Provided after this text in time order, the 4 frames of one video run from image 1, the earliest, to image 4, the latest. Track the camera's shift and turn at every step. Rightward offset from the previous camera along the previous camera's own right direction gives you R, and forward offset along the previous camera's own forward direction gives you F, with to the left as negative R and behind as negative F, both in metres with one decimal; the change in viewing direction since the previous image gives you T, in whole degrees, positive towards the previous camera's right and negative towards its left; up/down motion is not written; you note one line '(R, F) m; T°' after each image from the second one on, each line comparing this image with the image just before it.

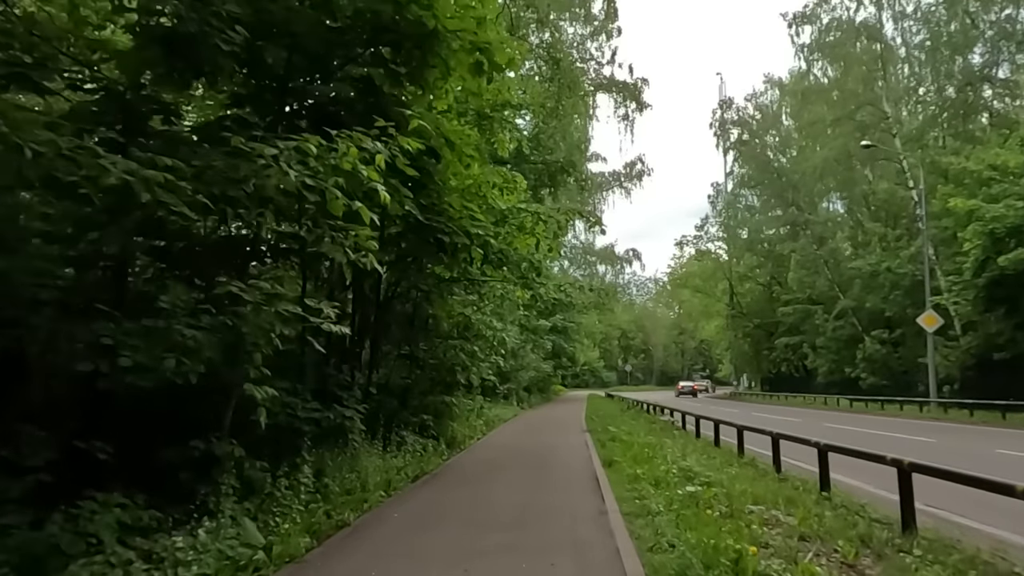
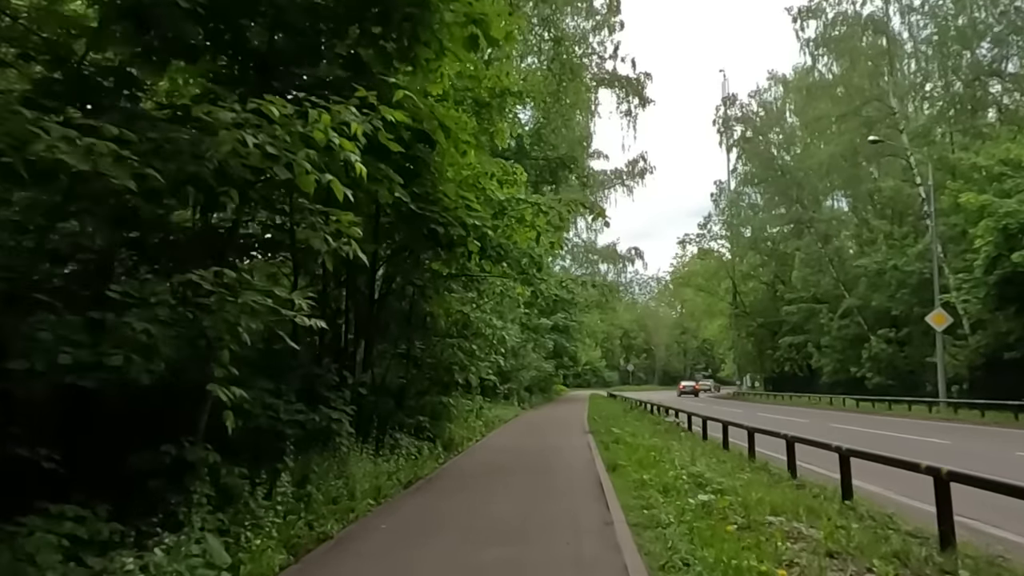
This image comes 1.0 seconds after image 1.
(0.0, +0.6) m; 0°
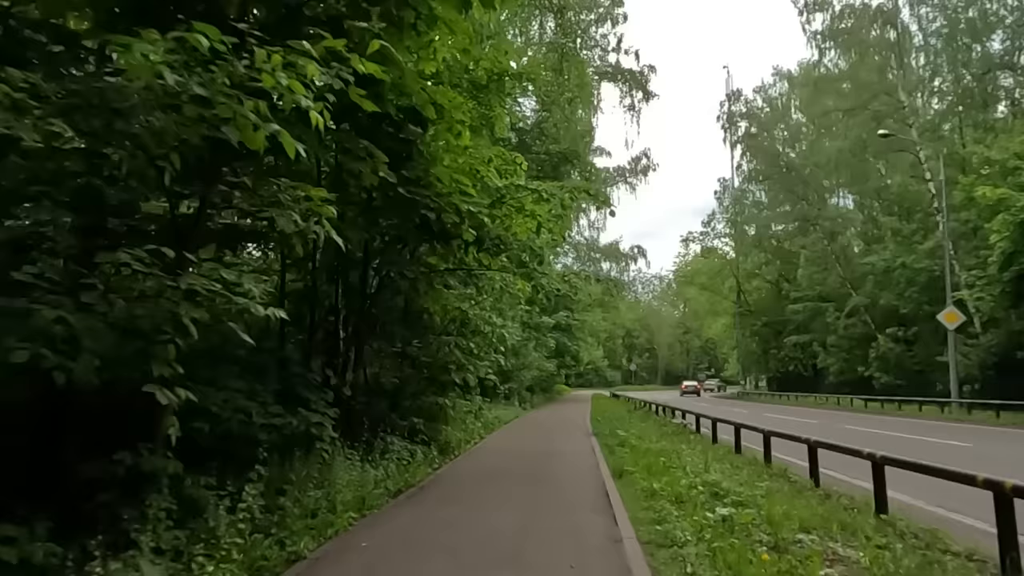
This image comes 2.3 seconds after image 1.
(0.0, +0.8) m; 0°
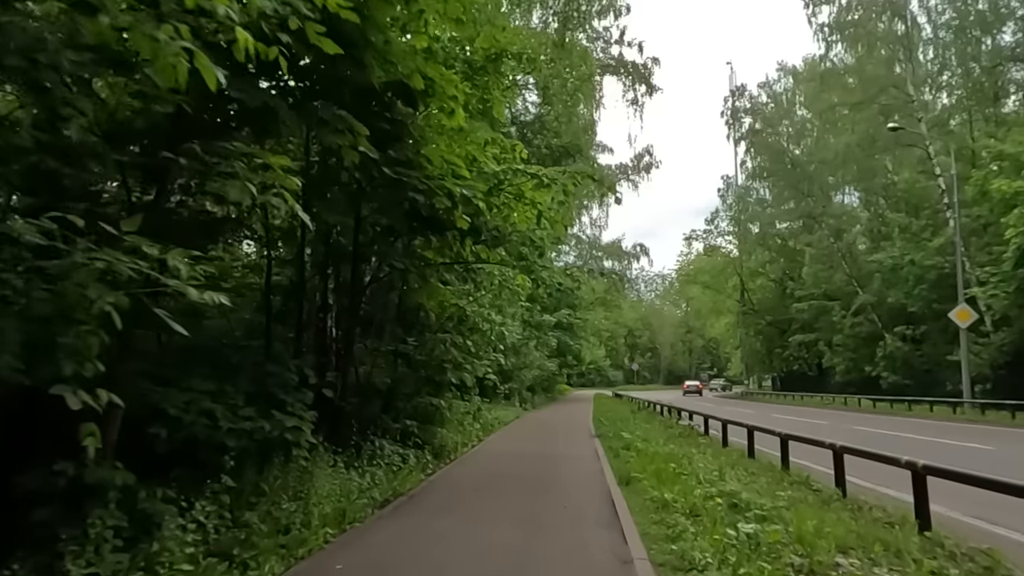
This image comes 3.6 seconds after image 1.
(0.0, +0.8) m; 0°
